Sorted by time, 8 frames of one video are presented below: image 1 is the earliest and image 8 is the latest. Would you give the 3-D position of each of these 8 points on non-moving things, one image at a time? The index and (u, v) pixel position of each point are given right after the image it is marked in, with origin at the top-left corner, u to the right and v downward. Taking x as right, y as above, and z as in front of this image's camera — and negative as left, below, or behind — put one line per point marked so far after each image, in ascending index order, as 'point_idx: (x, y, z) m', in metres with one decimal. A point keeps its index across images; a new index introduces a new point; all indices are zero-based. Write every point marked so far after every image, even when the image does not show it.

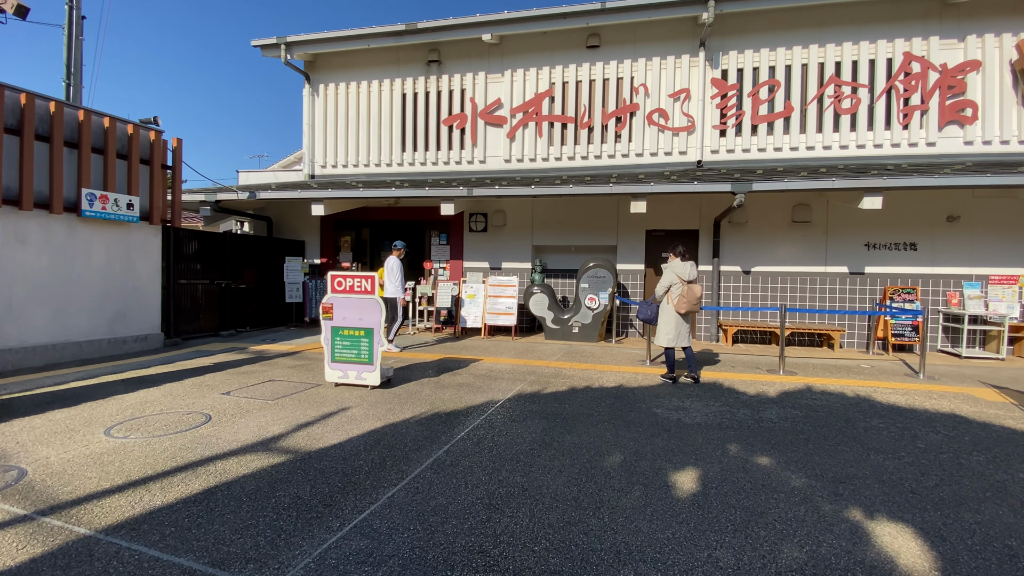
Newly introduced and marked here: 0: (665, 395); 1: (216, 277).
0: (+1.9, -1.3, +5.8) m
1: (-6.3, +0.2, +10.1) m
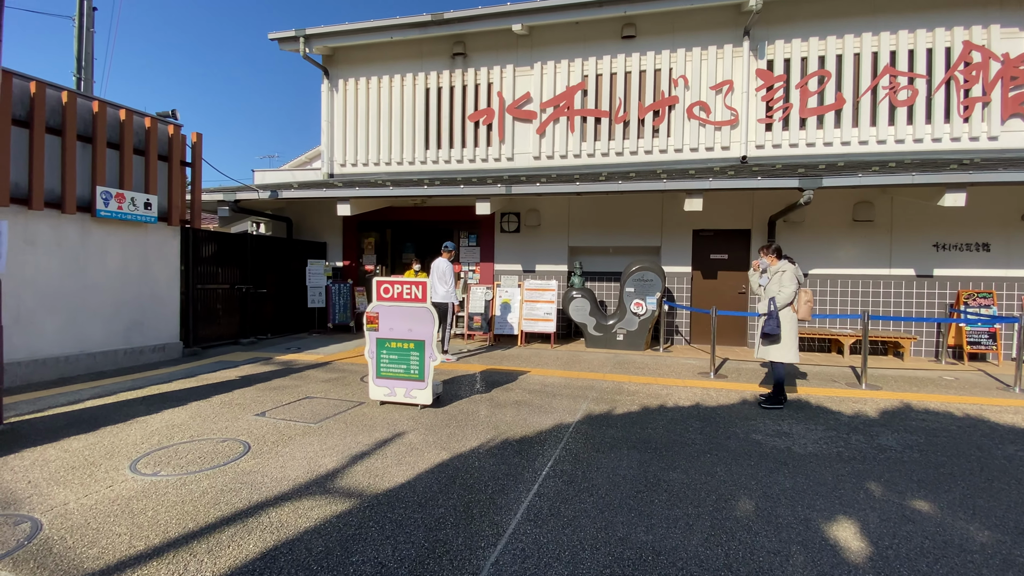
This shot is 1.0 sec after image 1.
0: (+2.7, -1.4, +5.2) m
1: (-5.5, +0.1, +9.5) m
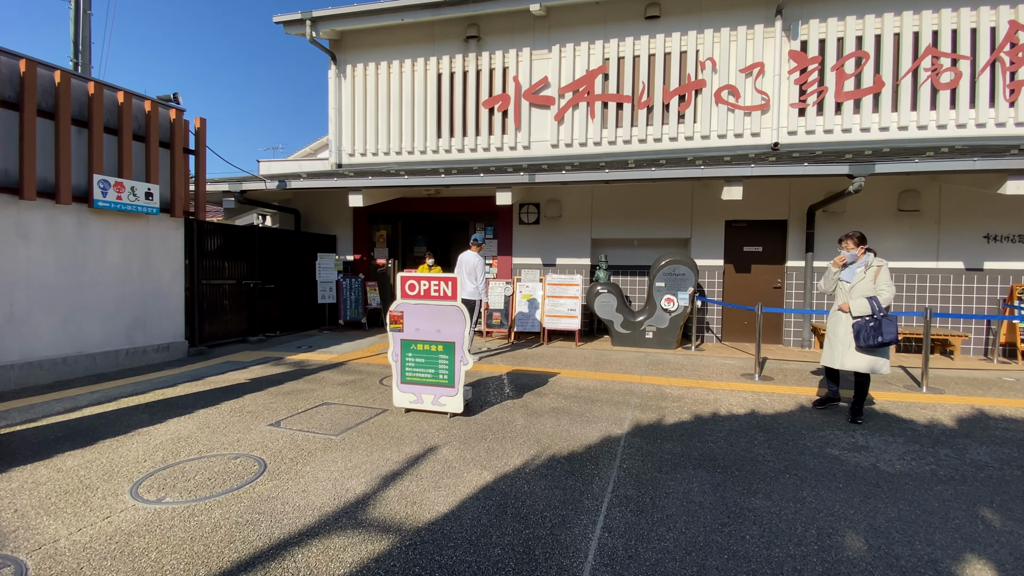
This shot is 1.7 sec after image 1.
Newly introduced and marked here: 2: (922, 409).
0: (+3.0, -1.4, +4.7) m
1: (-5.1, +0.2, +9.0) m
2: (+4.6, -1.3, +5.2) m
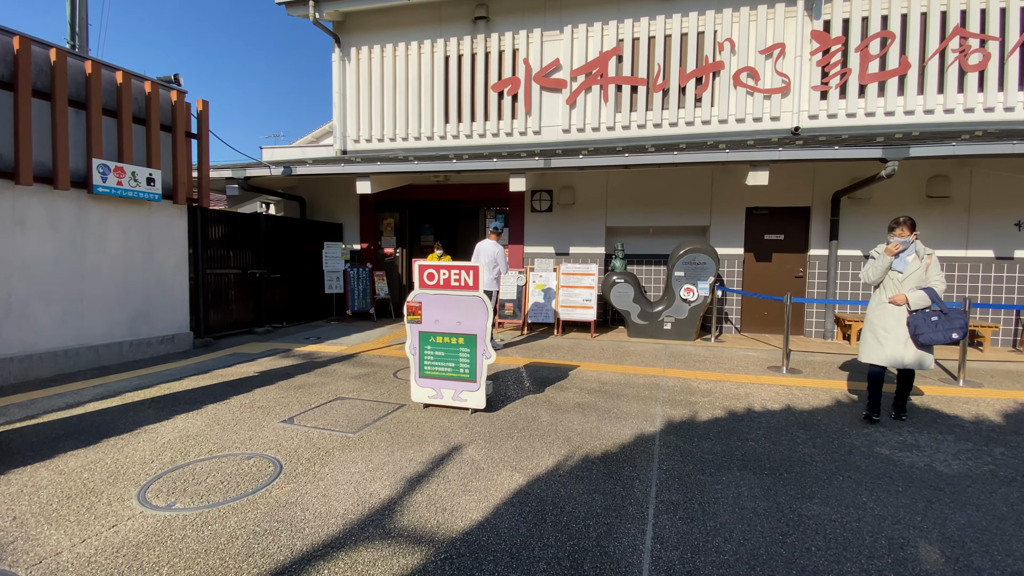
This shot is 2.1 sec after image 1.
0: (+3.3, -1.3, +4.4) m
1: (-4.9, +0.4, +8.7) m
2: (+4.8, -1.2, +5.0) m
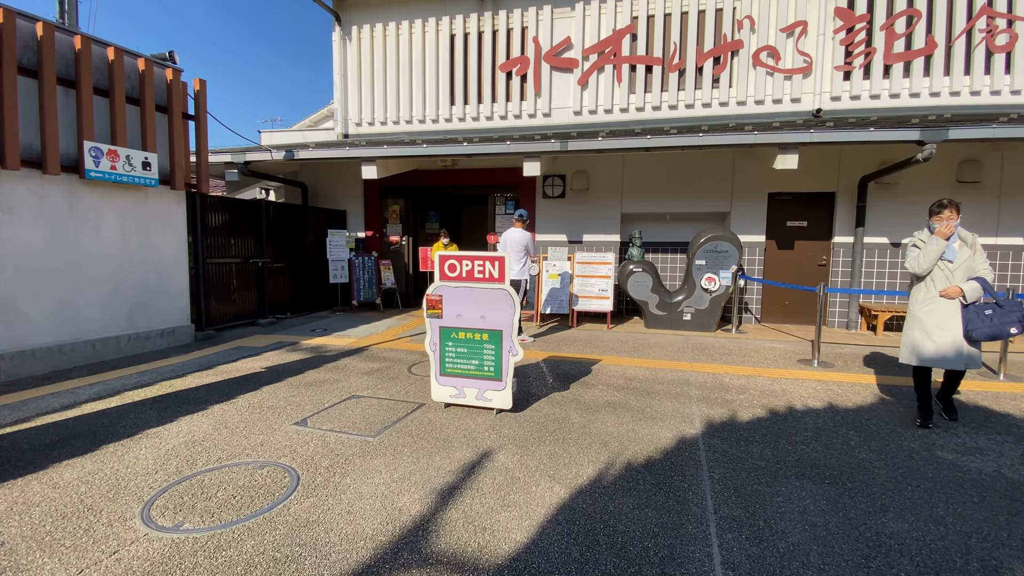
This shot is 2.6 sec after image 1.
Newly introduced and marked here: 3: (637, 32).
0: (+3.5, -1.2, +4.2) m
1: (-4.6, +0.6, +8.4) m
2: (+5.0, -1.1, +4.7) m
3: (+2.8, +5.7, +10.5) m
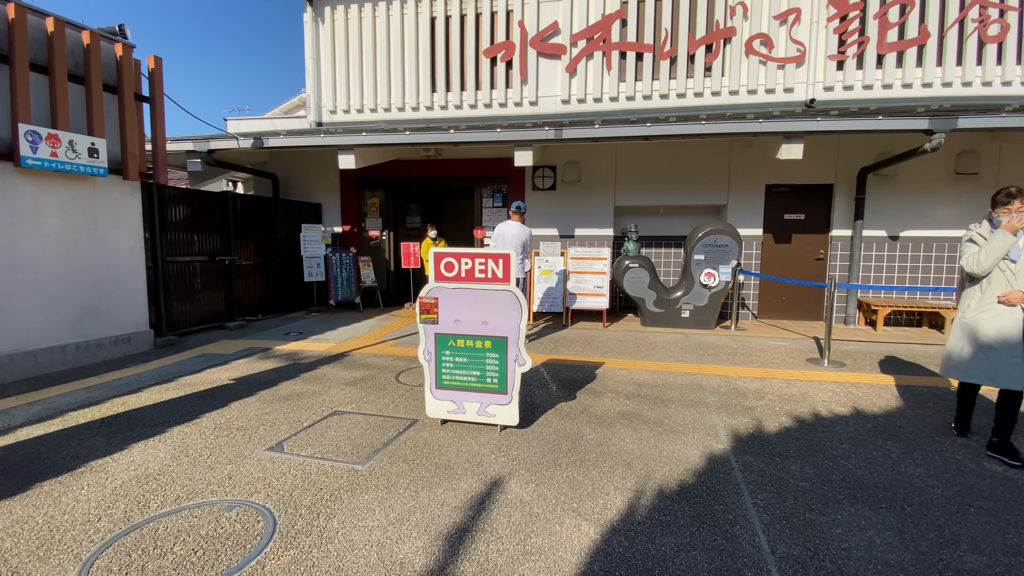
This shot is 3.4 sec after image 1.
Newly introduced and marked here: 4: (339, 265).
0: (+3.6, -1.2, +3.9) m
1: (-4.8, +0.6, +7.7) m
2: (+5.1, -1.1, +4.5) m
3: (+2.4, +5.8, +10.0) m
4: (-3.4, +0.4, +9.2) m
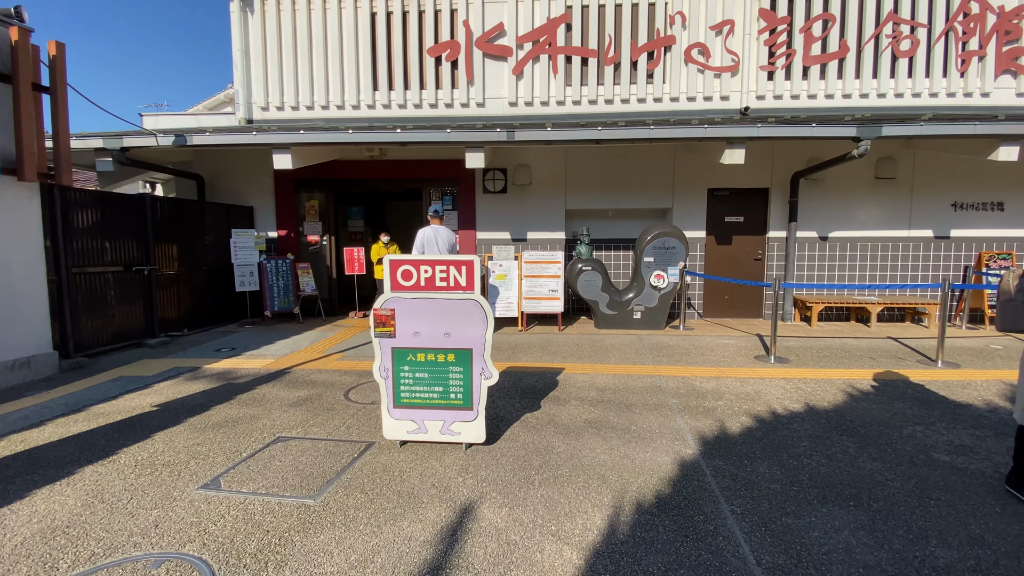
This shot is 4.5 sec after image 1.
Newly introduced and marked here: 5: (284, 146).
0: (+3.3, -1.1, +4.1) m
1: (-5.5, +0.4, +6.9) m
2: (+4.7, -1.0, +4.9) m
3: (+1.3, +5.7, +10.1) m
4: (-4.3, +0.3, +8.5) m
5: (-3.7, +2.3, +7.7) m
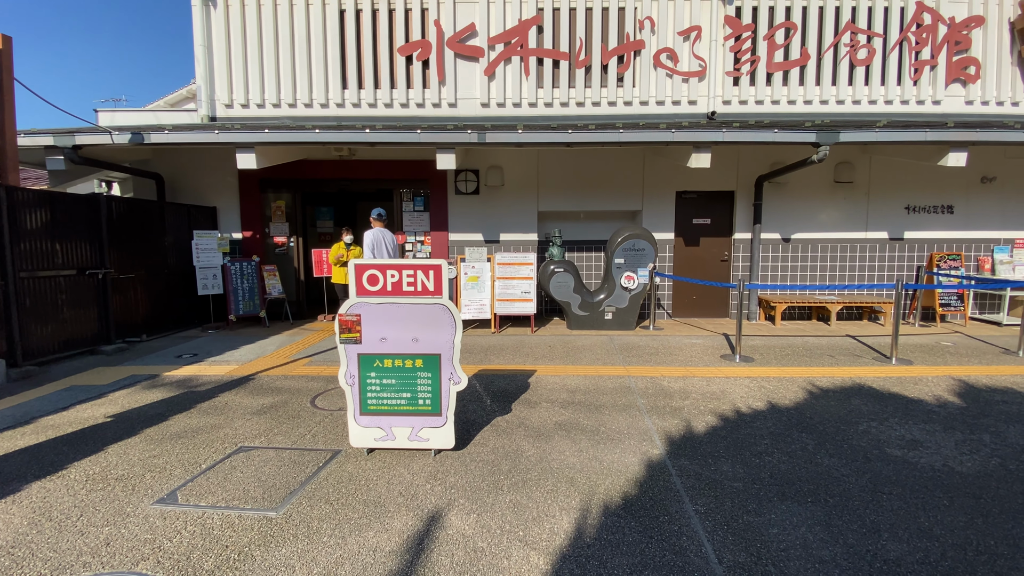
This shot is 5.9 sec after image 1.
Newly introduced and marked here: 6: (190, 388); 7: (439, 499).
0: (+3.0, -1.2, +4.2) m
1: (-5.9, +0.3, +6.6) m
2: (+4.4, -1.0, +5.1) m
3: (+0.7, +5.7, +10.1) m
4: (-4.7, +0.2, +8.3) m
5: (-4.2, +2.2, +7.5) m
6: (-3.5, -1.1, +5.1) m
7: (-0.5, -1.3, +2.9) m
